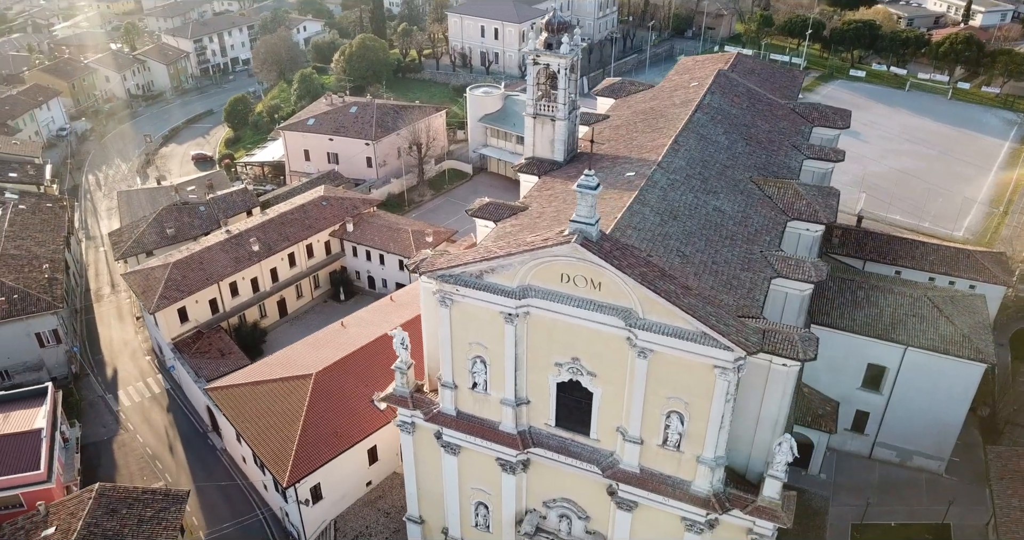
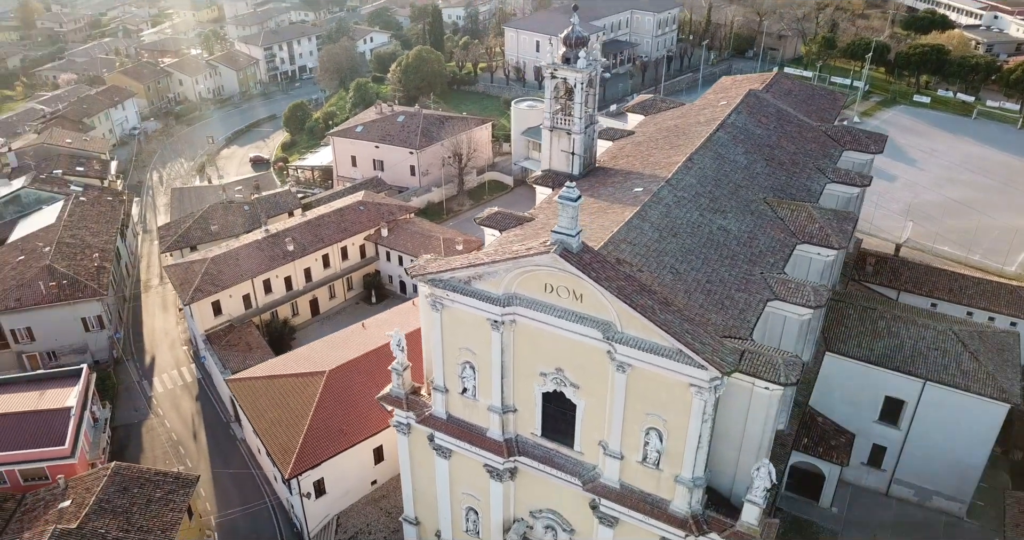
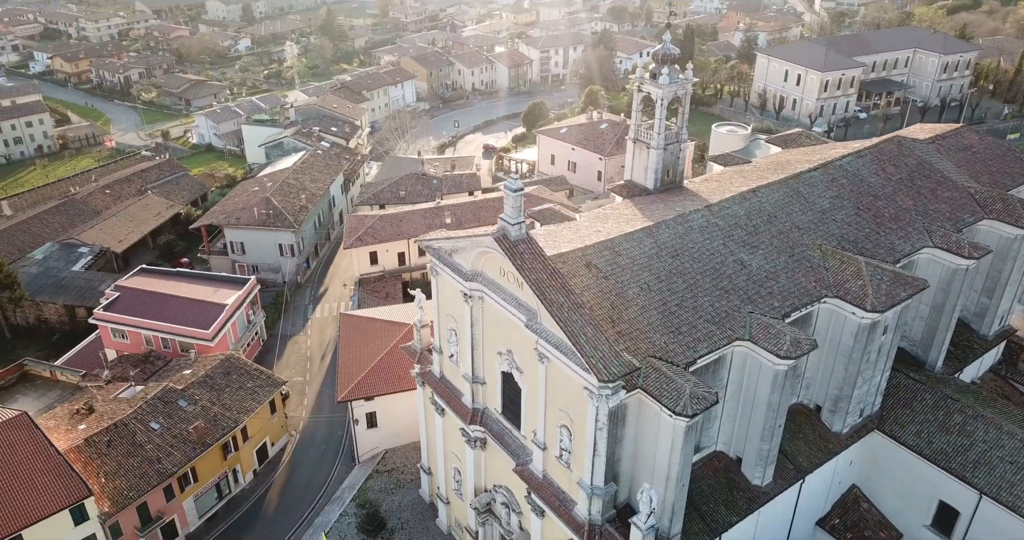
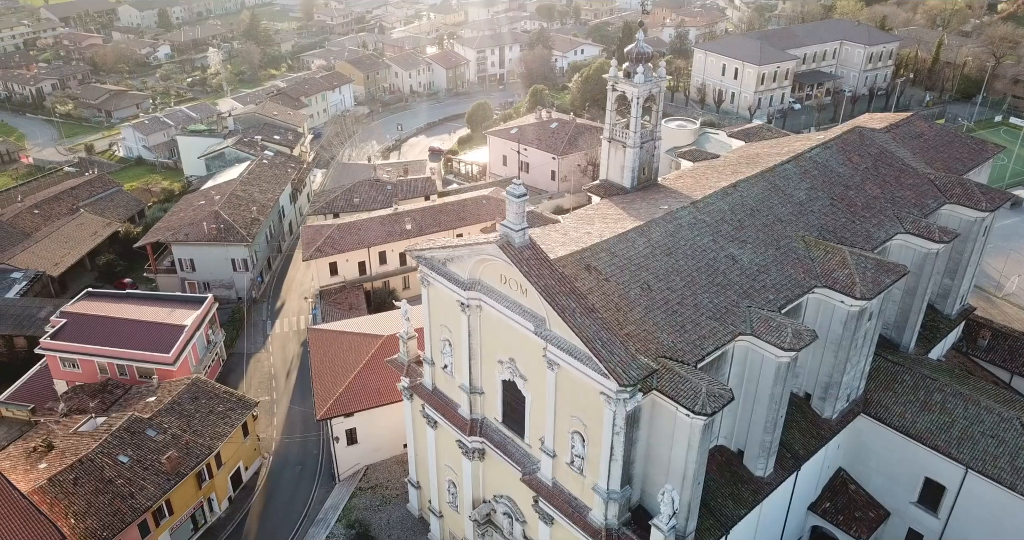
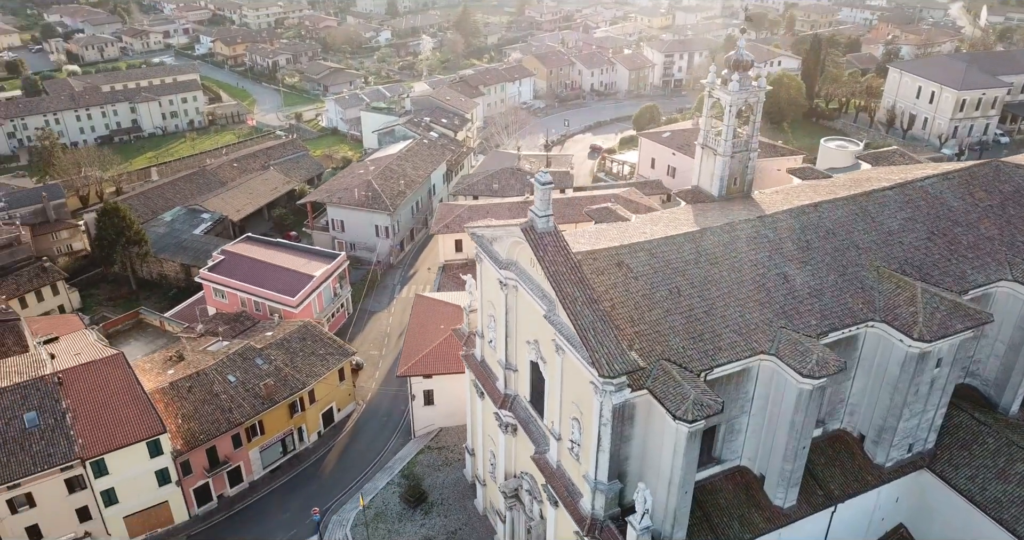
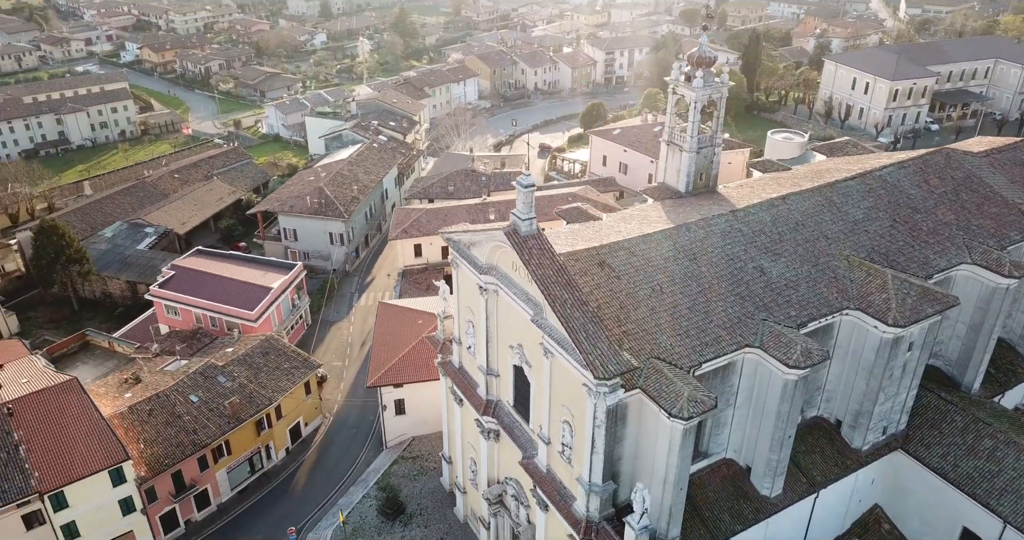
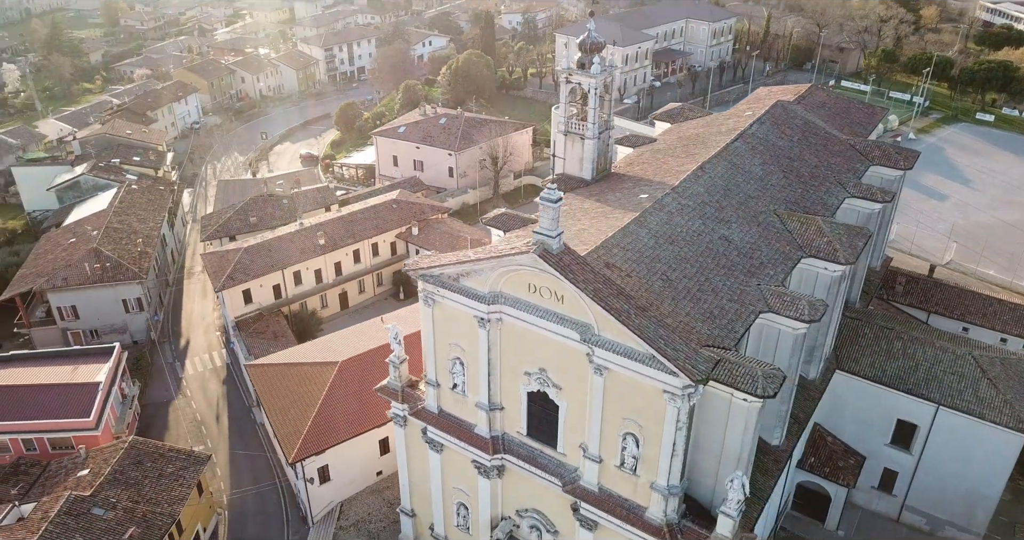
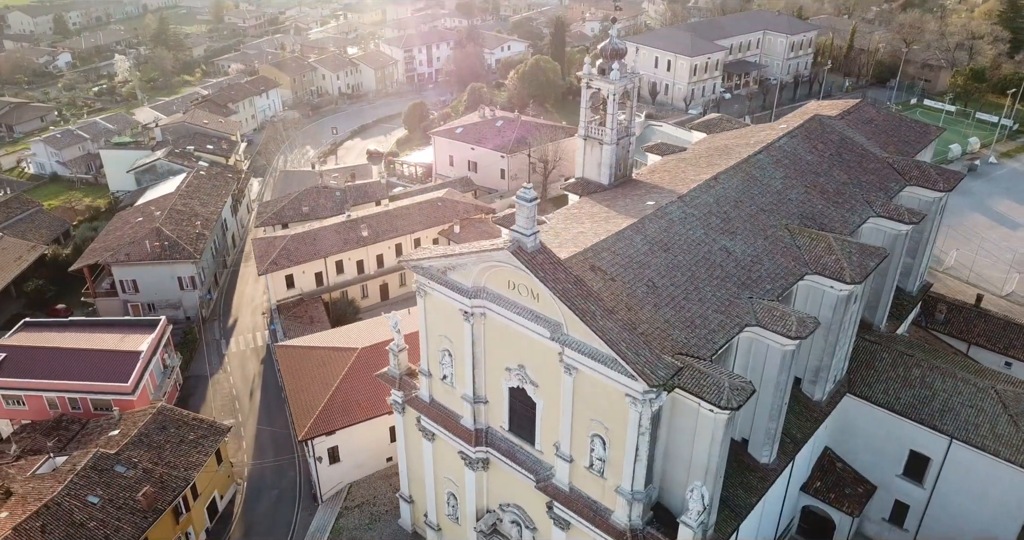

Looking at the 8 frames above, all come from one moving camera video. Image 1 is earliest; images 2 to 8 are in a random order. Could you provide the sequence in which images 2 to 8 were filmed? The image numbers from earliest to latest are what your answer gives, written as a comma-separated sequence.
2, 7, 8, 4, 3, 6, 5
